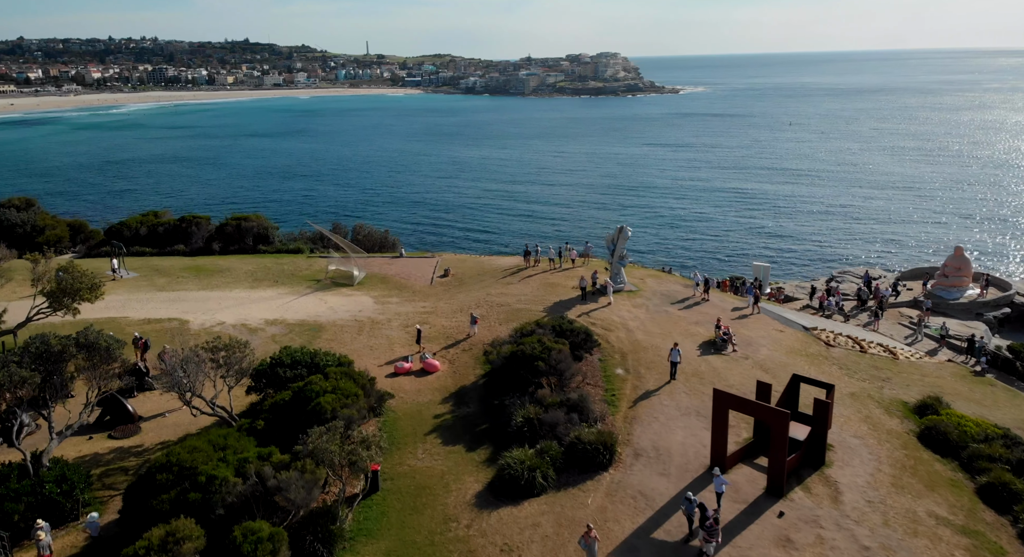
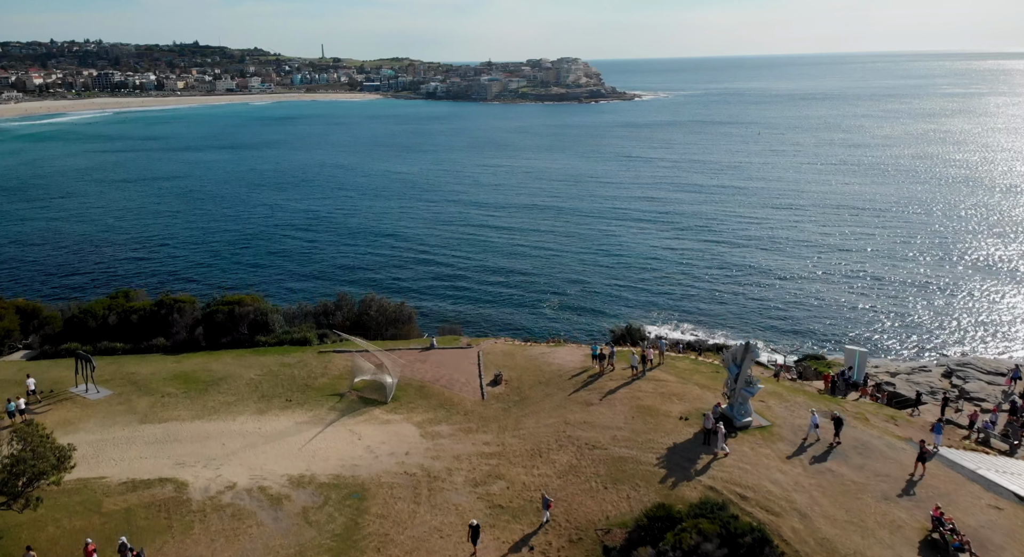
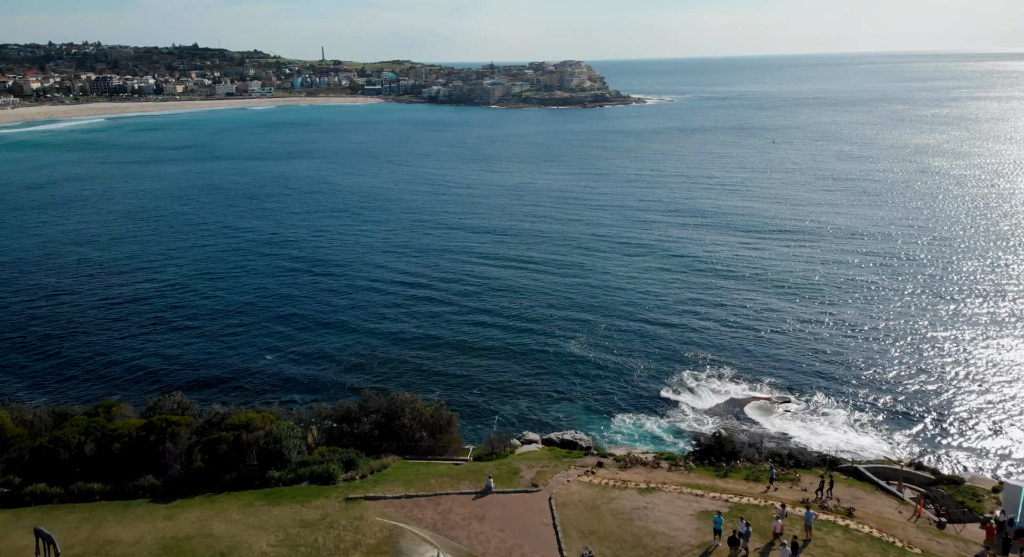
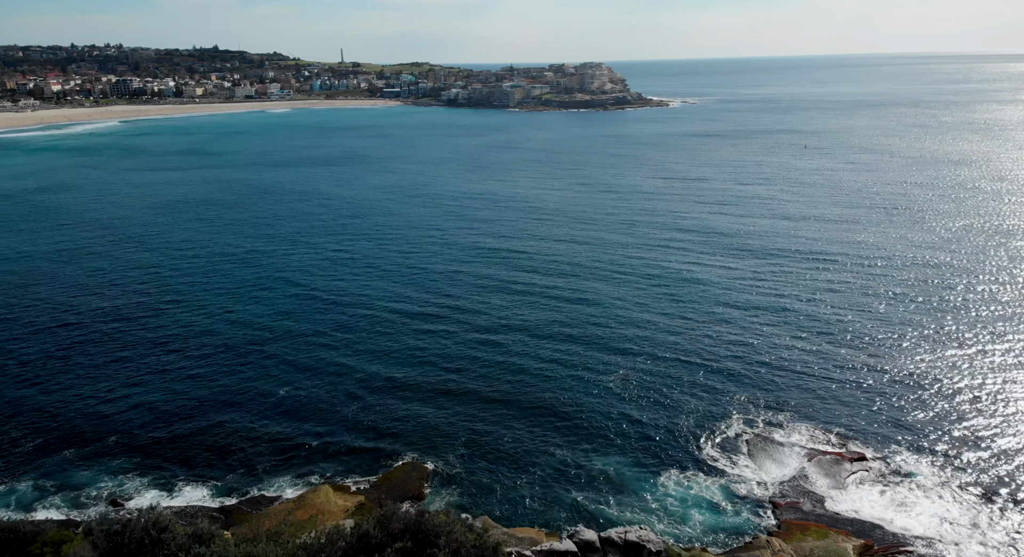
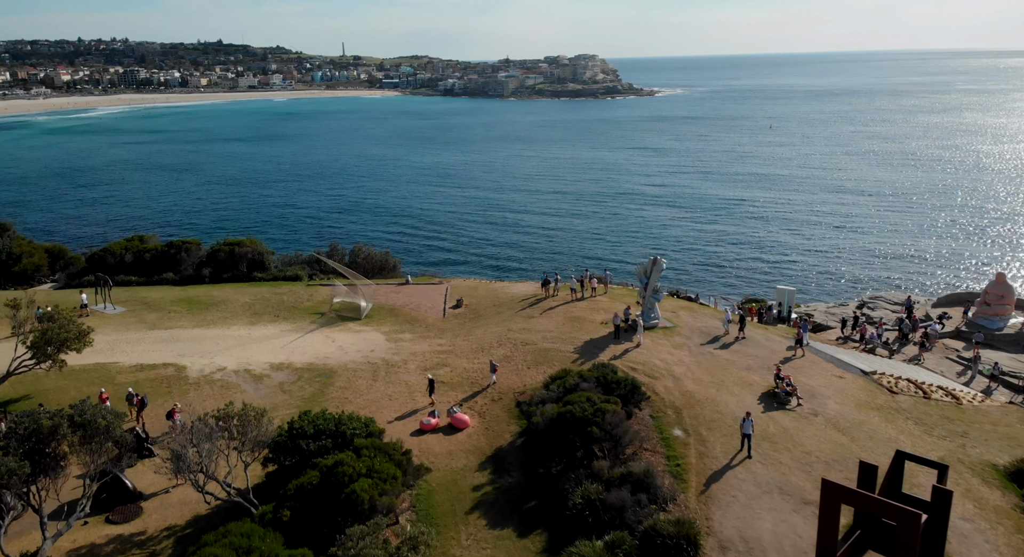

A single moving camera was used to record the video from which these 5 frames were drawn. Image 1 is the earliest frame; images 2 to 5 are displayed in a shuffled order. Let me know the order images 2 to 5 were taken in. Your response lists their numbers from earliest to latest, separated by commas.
5, 2, 3, 4
